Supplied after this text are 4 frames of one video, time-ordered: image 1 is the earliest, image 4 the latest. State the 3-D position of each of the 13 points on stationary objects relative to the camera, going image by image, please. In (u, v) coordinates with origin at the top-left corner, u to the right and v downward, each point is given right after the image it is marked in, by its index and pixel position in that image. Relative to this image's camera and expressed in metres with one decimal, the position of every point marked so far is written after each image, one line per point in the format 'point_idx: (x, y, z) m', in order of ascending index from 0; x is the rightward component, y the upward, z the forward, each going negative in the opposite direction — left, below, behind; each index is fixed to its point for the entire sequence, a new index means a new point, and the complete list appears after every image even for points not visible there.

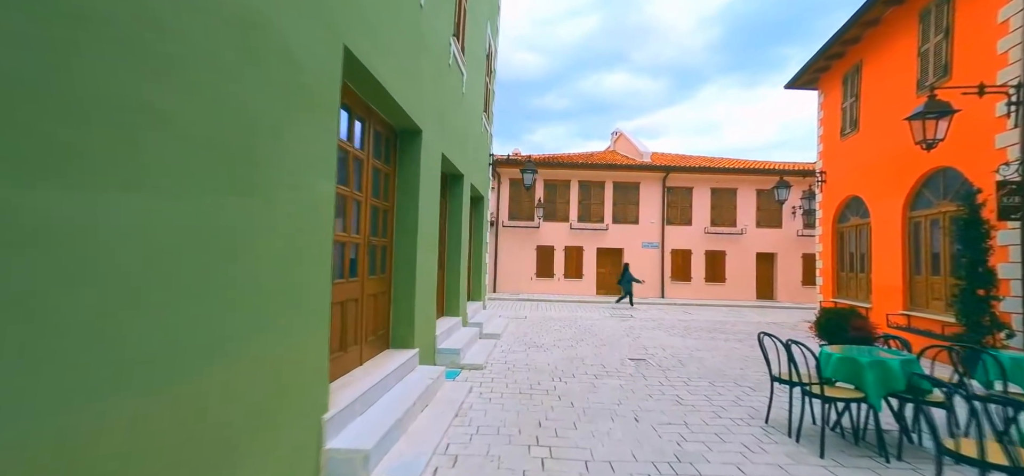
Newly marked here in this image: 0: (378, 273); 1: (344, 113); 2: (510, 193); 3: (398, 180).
0: (-1.4, -0.4, +4.3) m
1: (-1.4, +1.0, +3.5) m
2: (-0.1, +1.9, +17.9) m
3: (-1.3, +0.6, +4.7) m
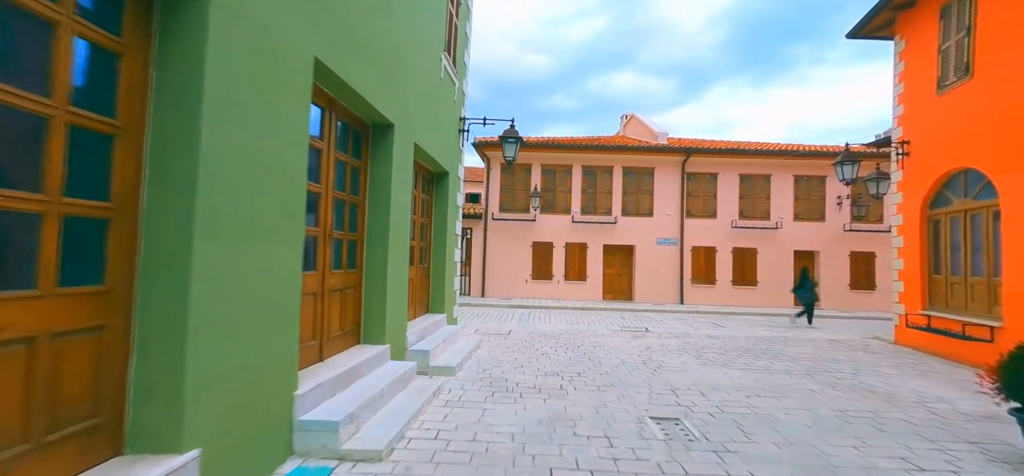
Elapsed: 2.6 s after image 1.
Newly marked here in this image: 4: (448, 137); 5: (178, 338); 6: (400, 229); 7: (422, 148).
0: (-1.9, -0.2, +1.8) m
1: (-1.9, +1.2, +0.9) m
2: (-0.4, +2.1, +15.3) m
3: (-1.8, +0.8, +2.1) m
4: (-1.1, +1.7, +7.2) m
5: (-1.6, -0.5, +2.1) m
6: (-1.3, +0.1, +5.0) m
7: (-1.2, +1.2, +5.8) m
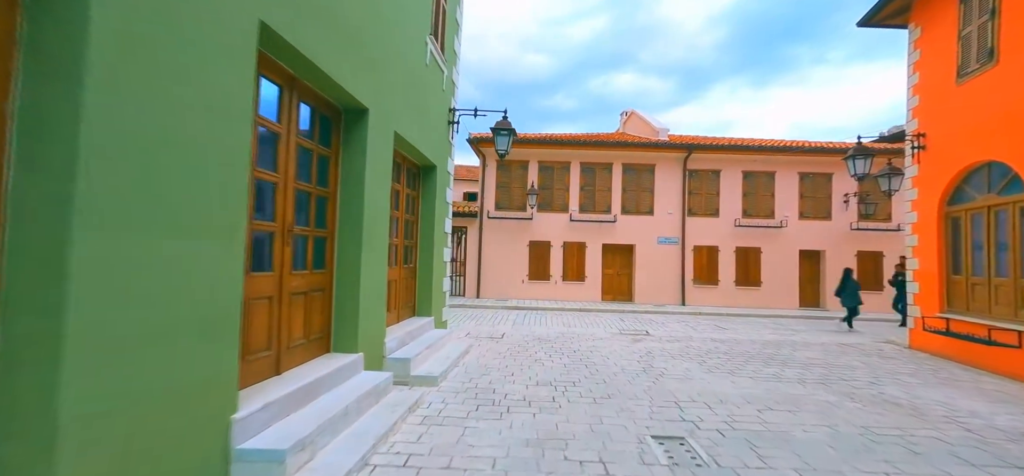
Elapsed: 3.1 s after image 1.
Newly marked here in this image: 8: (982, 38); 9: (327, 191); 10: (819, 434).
0: (-2.0, -0.2, +1.3) m
1: (-2.1, +1.2, +0.5) m
2: (-0.5, +2.1, +14.9) m
3: (-1.9, +0.9, +1.7) m
4: (-1.2, +1.8, +6.7) m
5: (-1.8, -0.5, +1.6) m
6: (-1.5, +0.1, +4.6) m
7: (-1.4, +1.3, +5.4) m
8: (+7.2, +3.1, +6.6) m
9: (-1.8, +0.5, +4.1) m
10: (+2.7, -1.7, +3.8) m
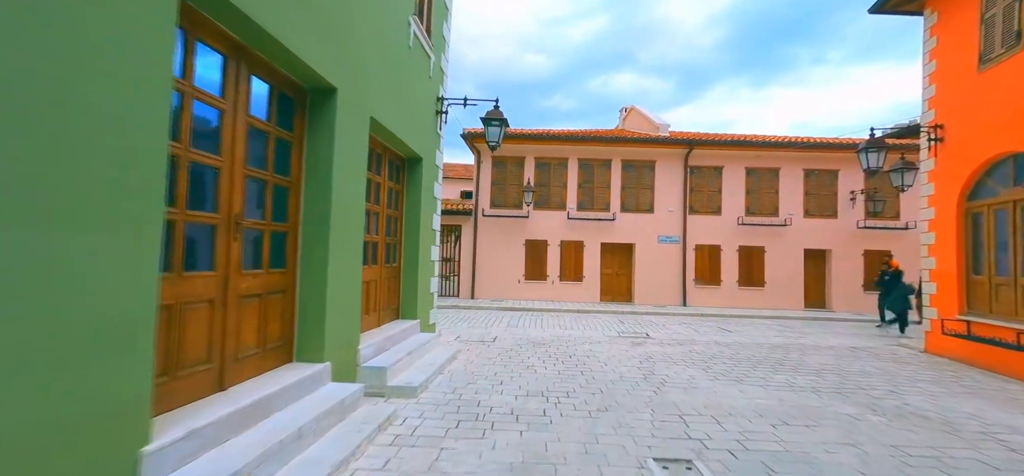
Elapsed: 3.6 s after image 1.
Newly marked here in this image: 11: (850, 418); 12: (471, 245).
0: (-2.1, -0.1, +0.8) m
1: (-2.2, +1.3, 0.0) m
2: (-0.7, +2.2, +14.4) m
3: (-2.0, +0.9, +1.2) m
4: (-1.3, +1.8, +6.3) m
5: (-1.9, -0.4, +1.2) m
6: (-1.6, +0.2, +4.1) m
7: (-1.5, +1.3, +4.9) m
8: (+7.1, +3.1, +6.1) m
9: (-1.9, +0.5, +3.6) m
10: (+2.6, -1.7, +3.3) m
11: (+3.4, -1.8, +4.2) m
12: (-1.4, -0.2, +14.4) m
